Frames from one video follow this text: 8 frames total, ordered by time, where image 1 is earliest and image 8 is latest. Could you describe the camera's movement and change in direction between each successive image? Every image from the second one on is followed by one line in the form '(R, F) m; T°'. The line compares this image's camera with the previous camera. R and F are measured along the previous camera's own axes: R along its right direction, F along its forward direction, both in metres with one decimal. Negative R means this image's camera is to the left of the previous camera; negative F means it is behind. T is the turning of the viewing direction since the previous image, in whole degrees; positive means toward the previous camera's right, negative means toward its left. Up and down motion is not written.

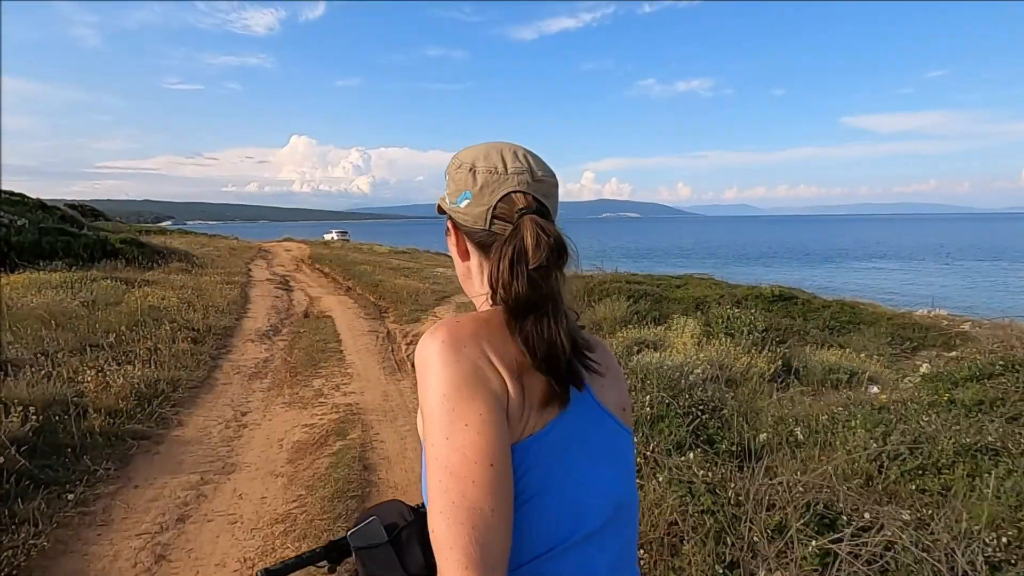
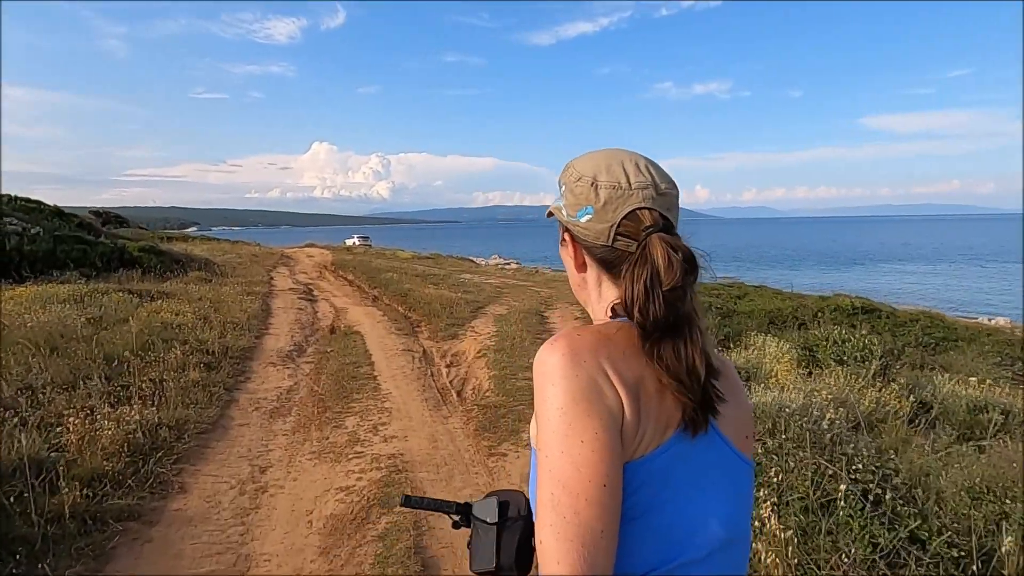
(-0.5, +1.4) m; -2°
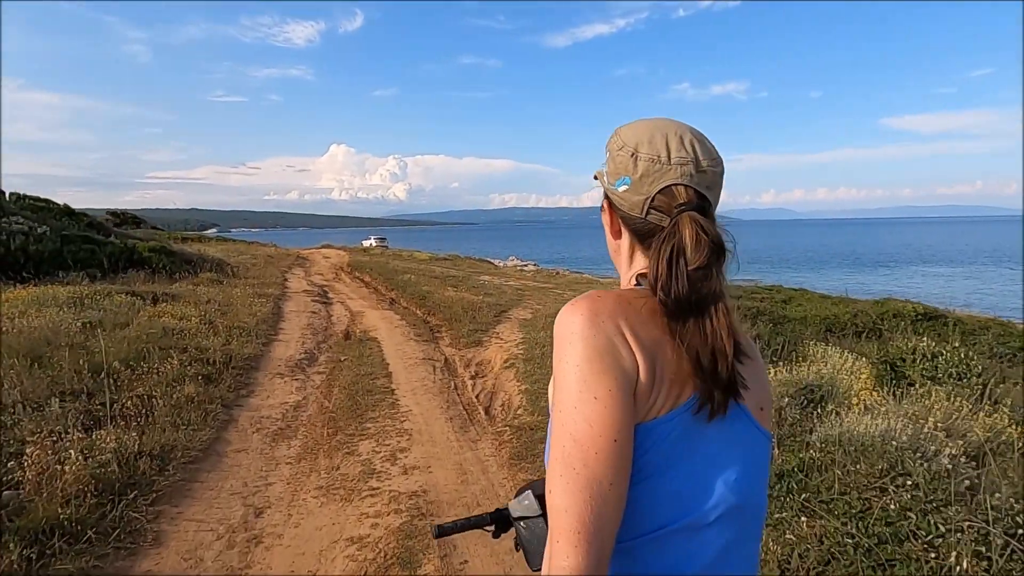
(-0.2, +1.0) m; -1°
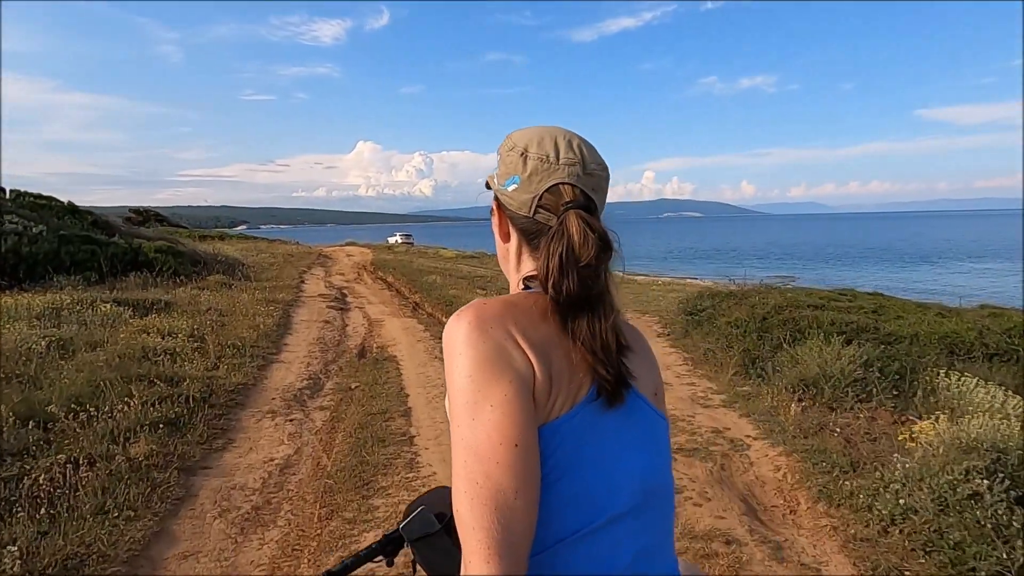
(-0.3, +1.9) m; -2°
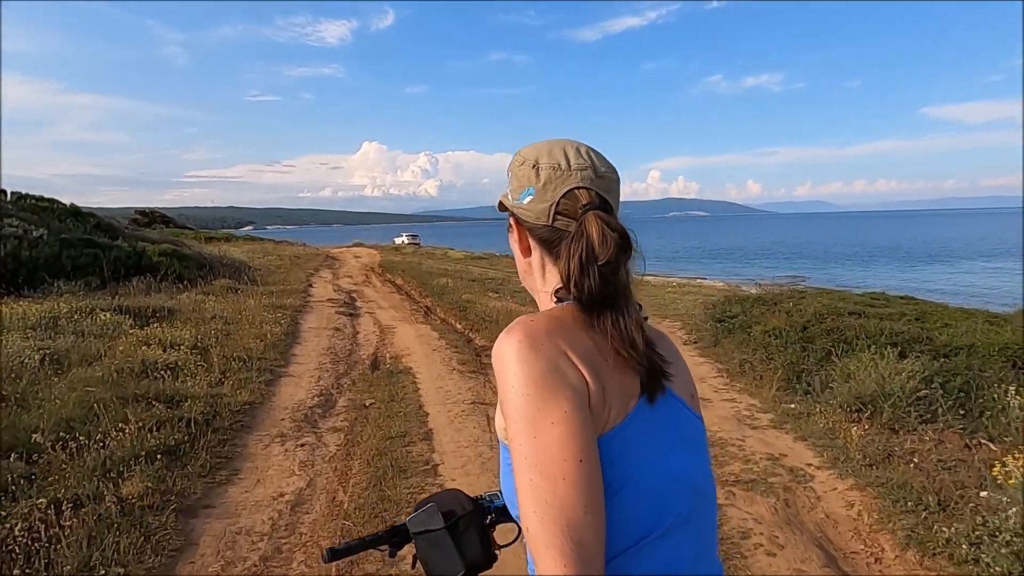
(-0.3, +0.6) m; 0°
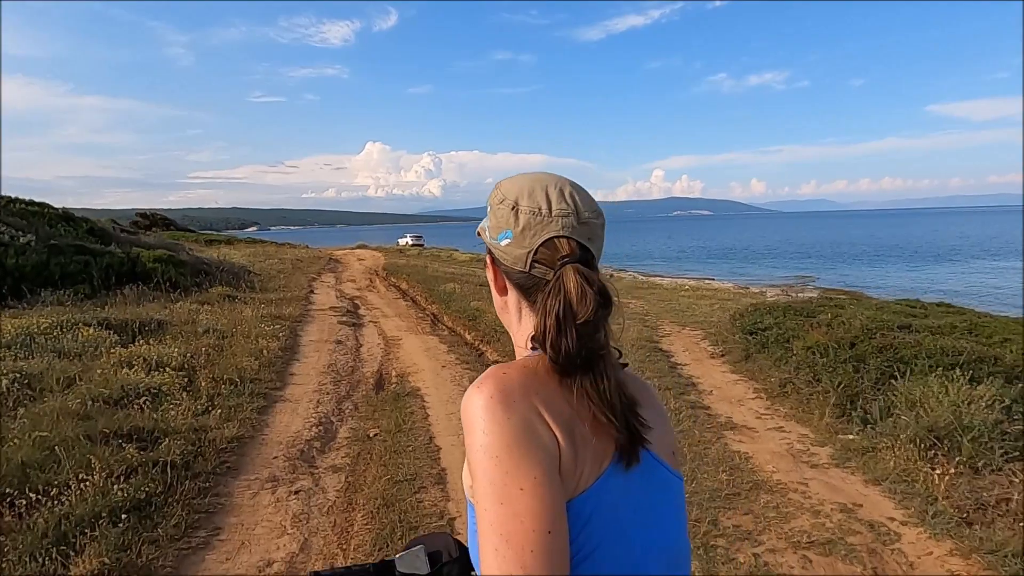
(-0.2, +0.9) m; 0°
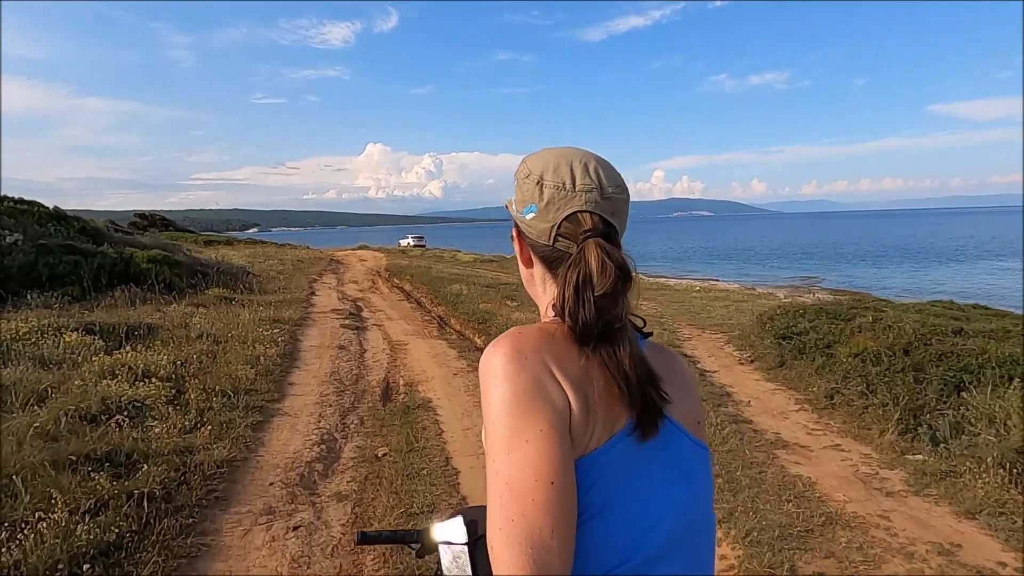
(-0.2, +0.8) m; 0°
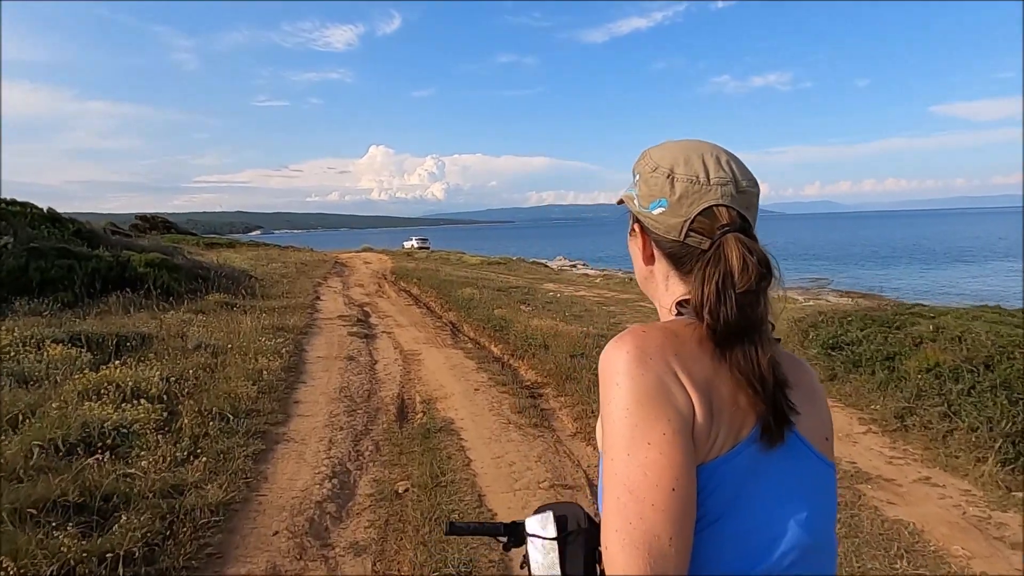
(-0.3, +0.9) m; 0°
